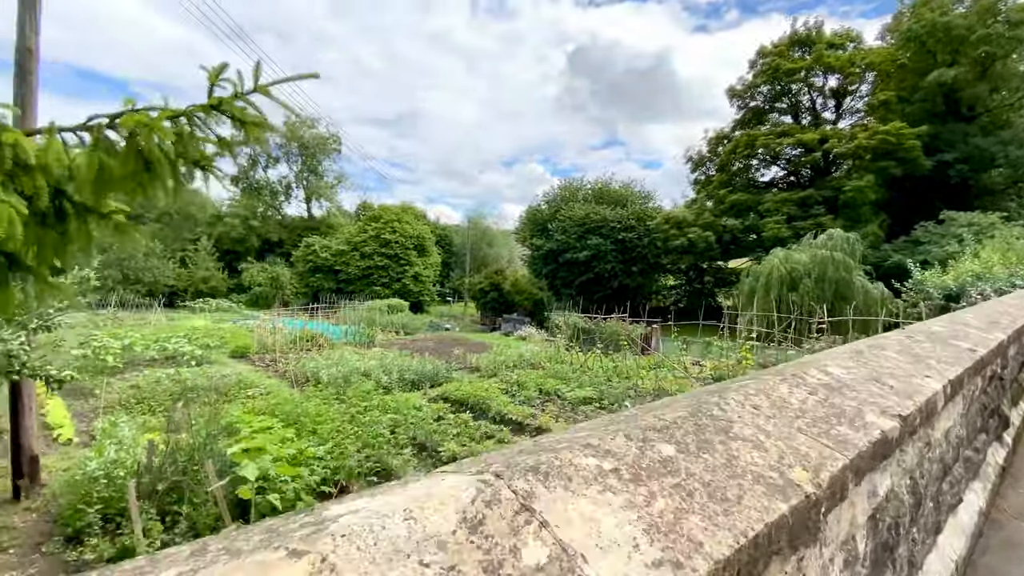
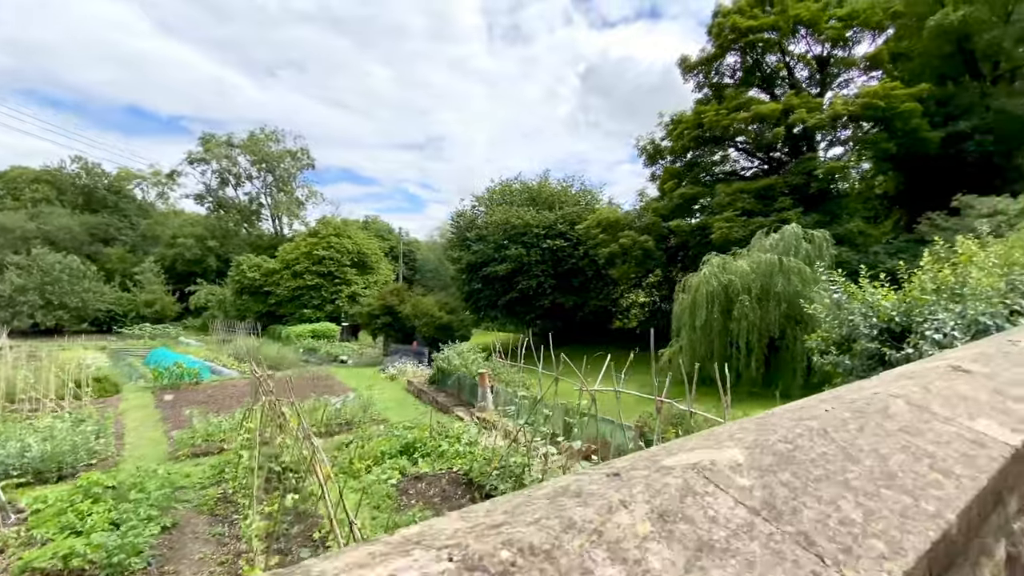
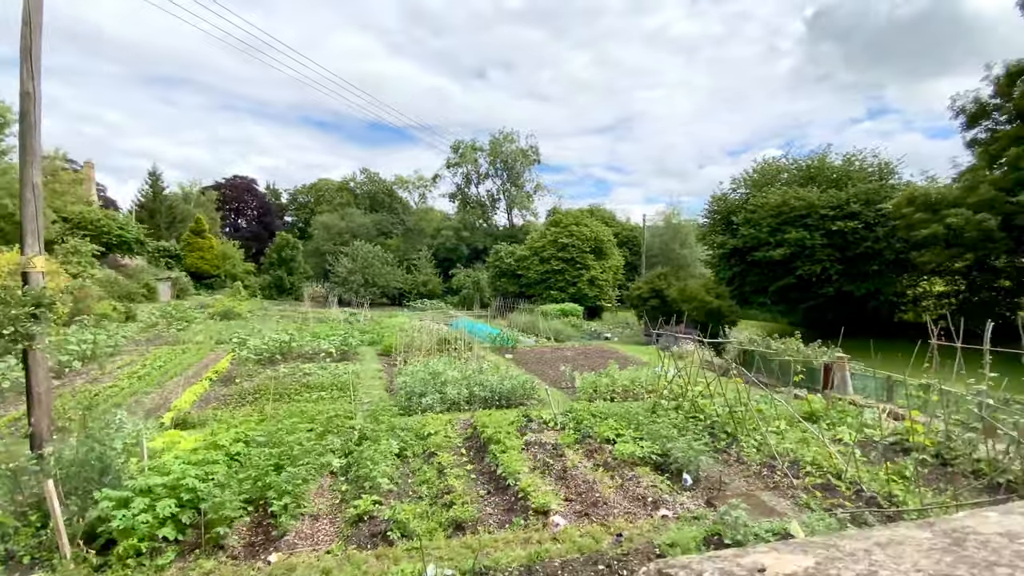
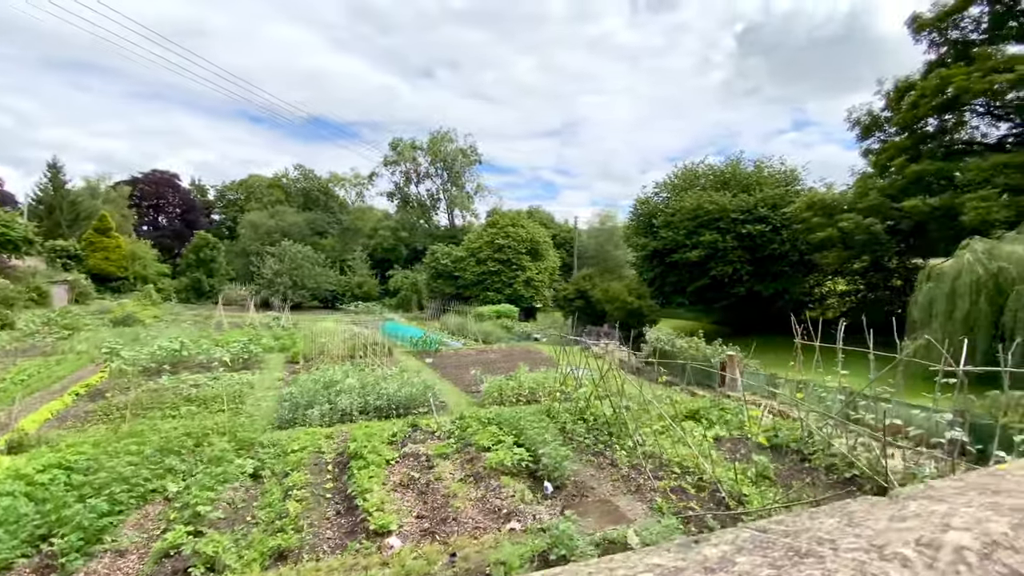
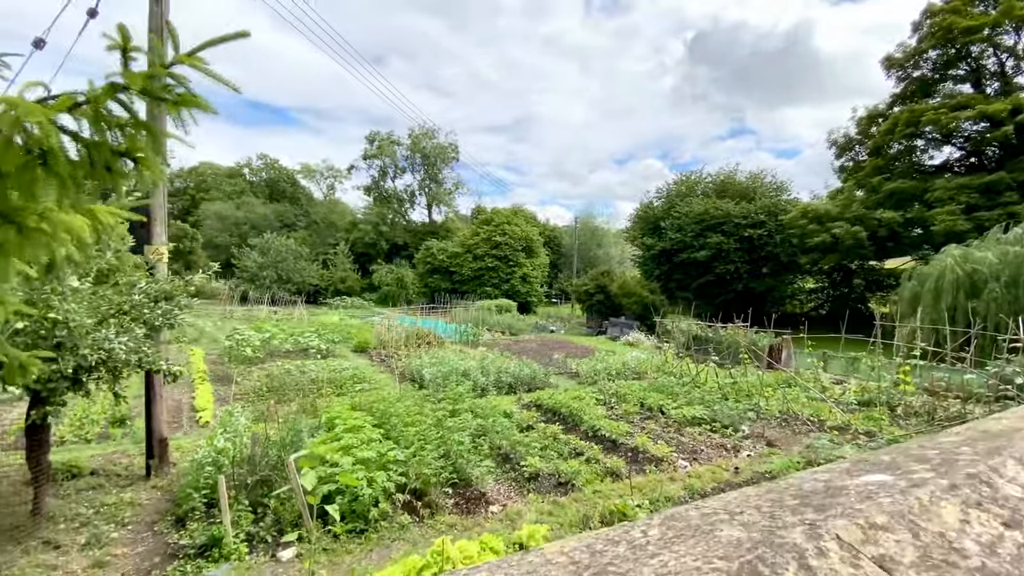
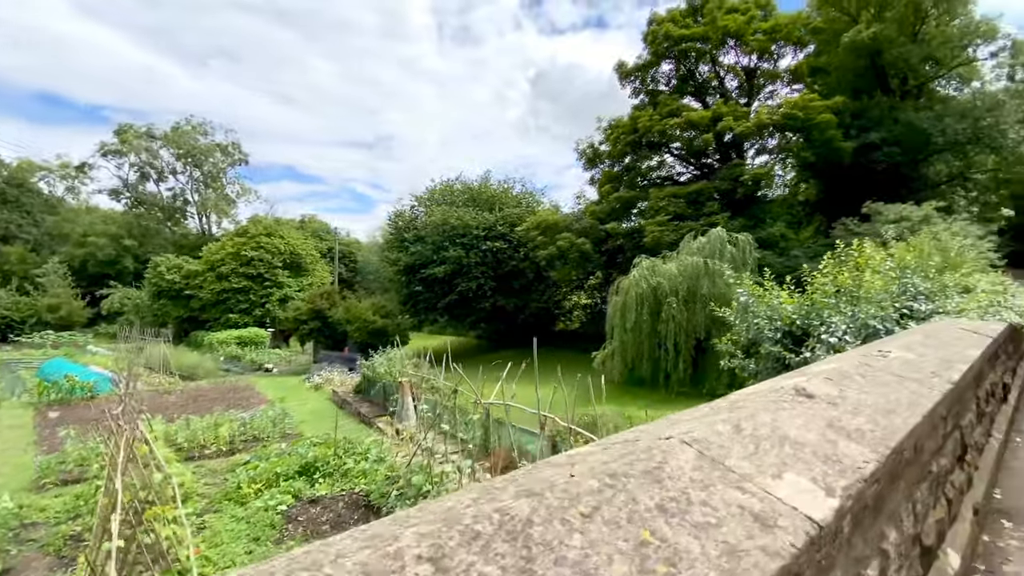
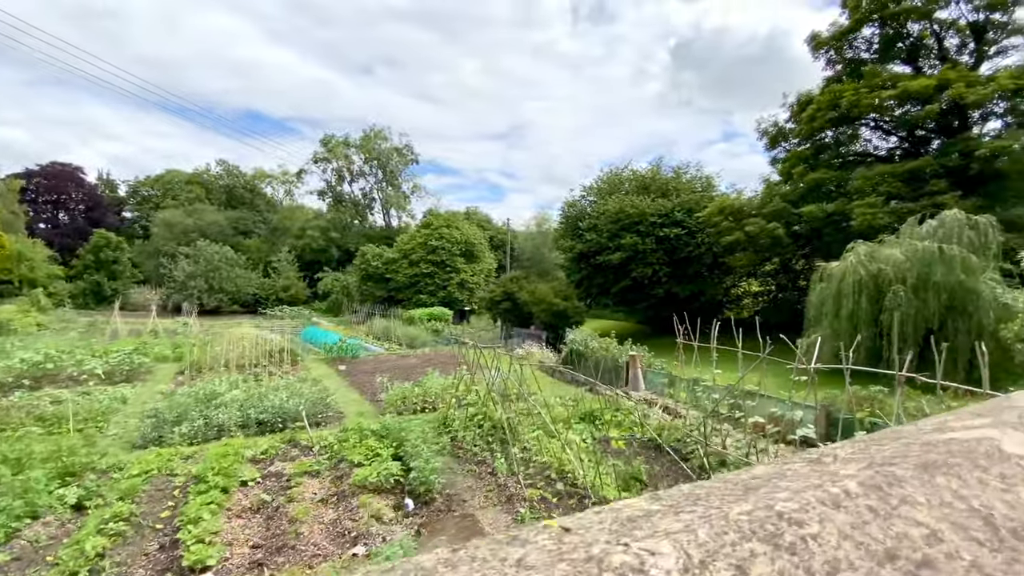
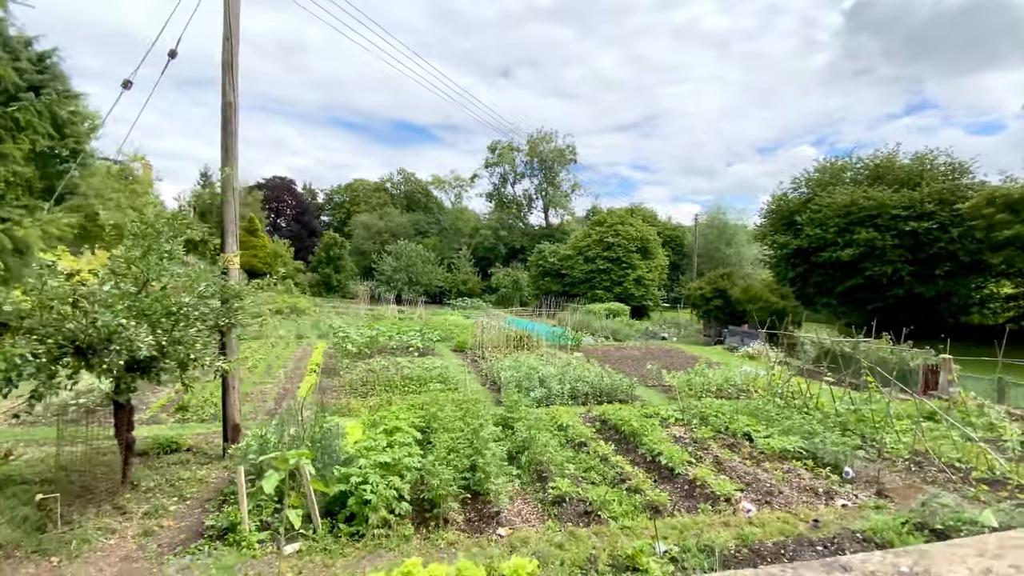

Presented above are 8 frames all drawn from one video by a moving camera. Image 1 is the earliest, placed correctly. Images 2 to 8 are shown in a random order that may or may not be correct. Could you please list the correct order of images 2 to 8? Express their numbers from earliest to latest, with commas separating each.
5, 8, 3, 4, 7, 2, 6
